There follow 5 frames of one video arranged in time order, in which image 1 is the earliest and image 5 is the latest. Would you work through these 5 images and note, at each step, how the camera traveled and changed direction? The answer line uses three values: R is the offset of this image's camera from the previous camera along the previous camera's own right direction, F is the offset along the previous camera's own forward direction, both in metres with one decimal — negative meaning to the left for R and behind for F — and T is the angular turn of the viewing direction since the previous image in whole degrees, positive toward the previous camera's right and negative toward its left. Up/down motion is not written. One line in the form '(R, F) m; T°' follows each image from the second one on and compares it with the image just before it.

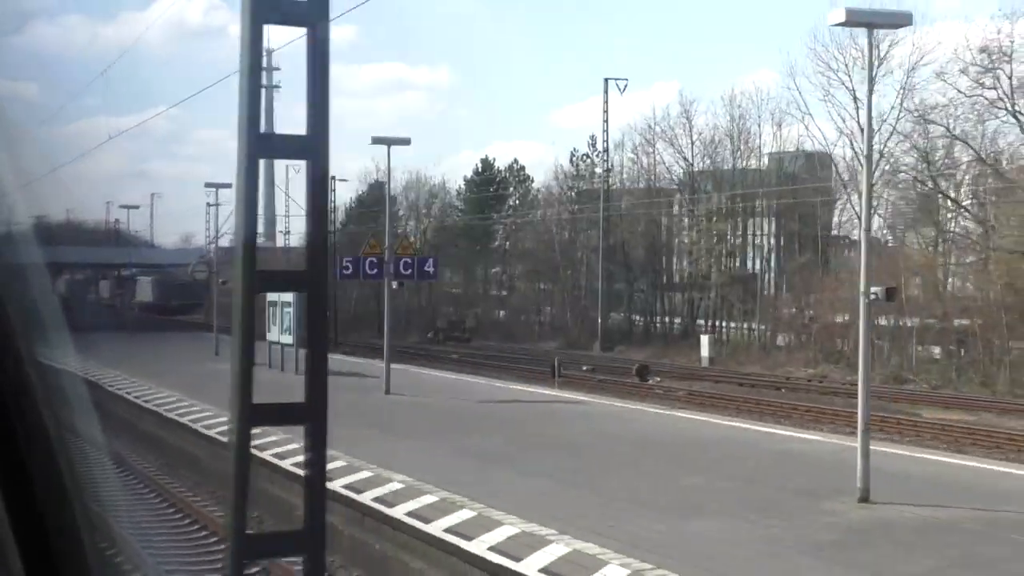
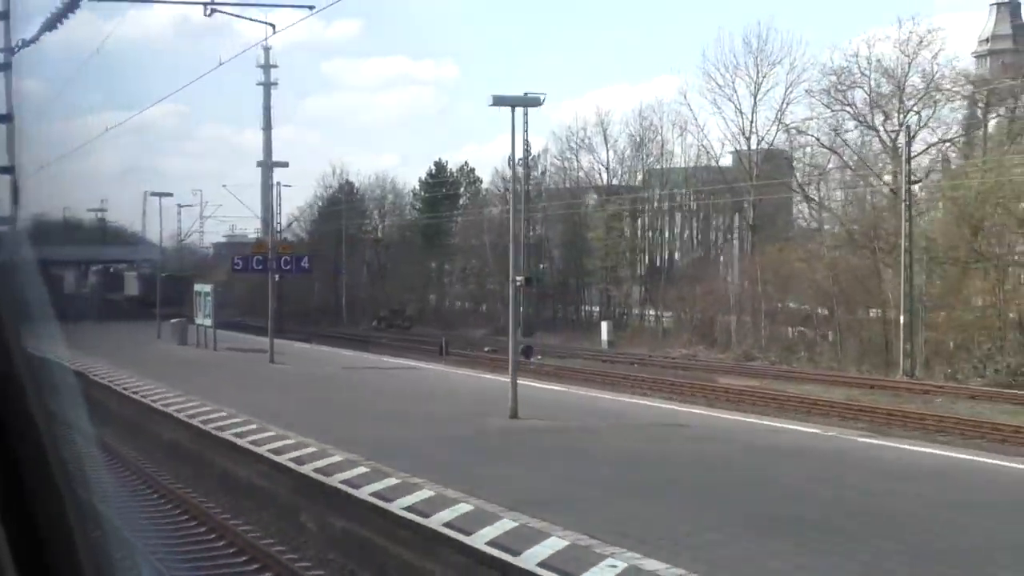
(+2.9, -4.4) m; 0°
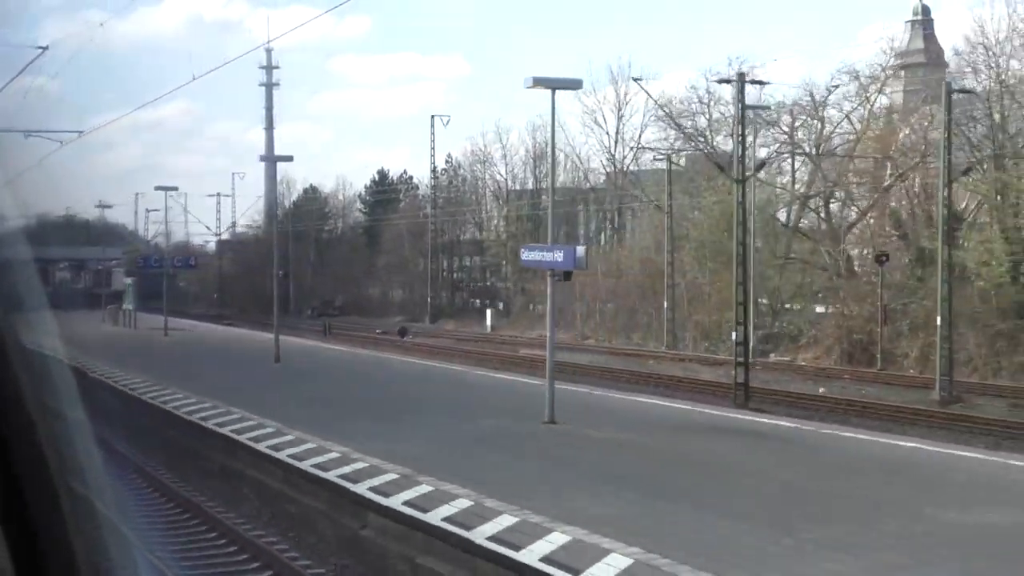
(+4.7, -7.0) m; -1°
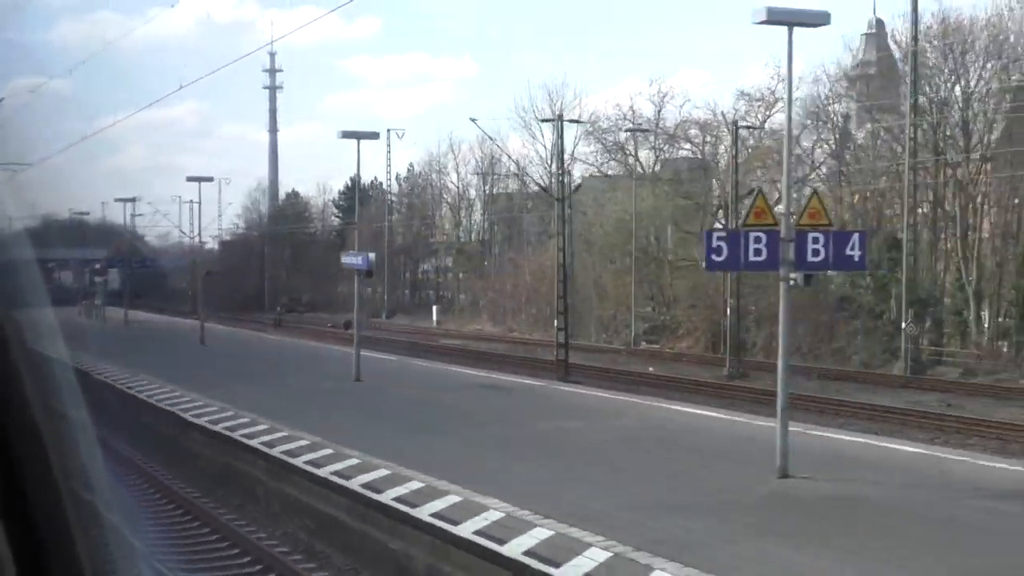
(+2.9, -4.4) m; 0°
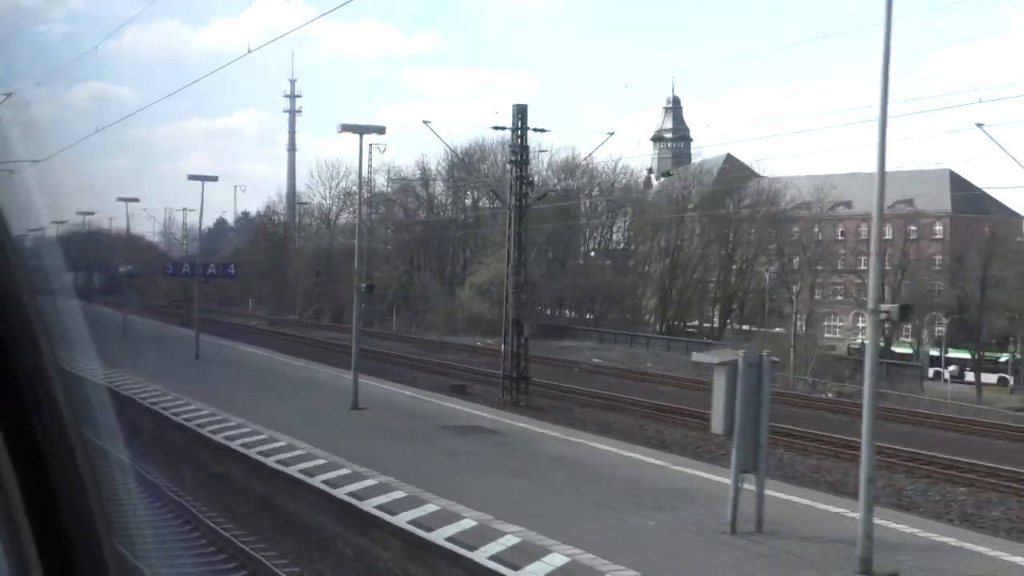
(-0.5, +0.7) m; -1°
